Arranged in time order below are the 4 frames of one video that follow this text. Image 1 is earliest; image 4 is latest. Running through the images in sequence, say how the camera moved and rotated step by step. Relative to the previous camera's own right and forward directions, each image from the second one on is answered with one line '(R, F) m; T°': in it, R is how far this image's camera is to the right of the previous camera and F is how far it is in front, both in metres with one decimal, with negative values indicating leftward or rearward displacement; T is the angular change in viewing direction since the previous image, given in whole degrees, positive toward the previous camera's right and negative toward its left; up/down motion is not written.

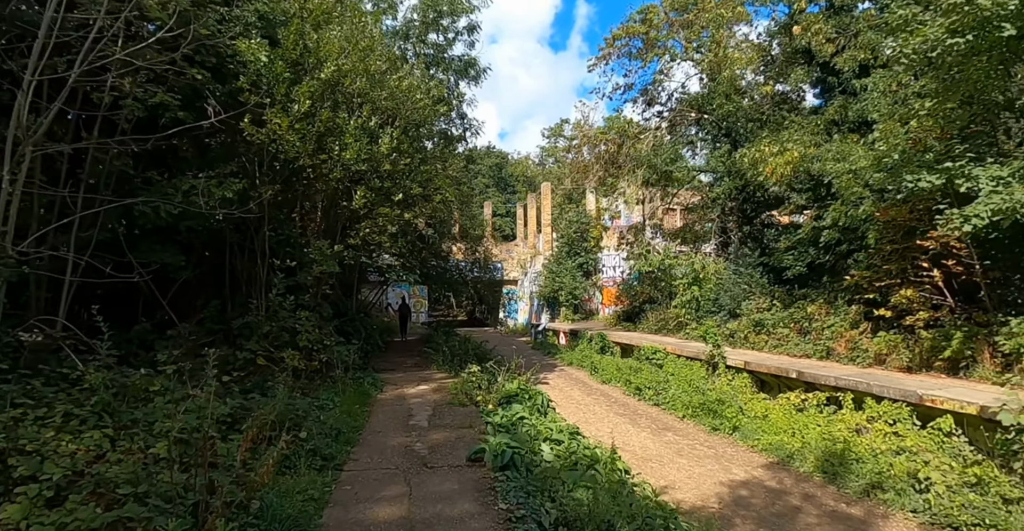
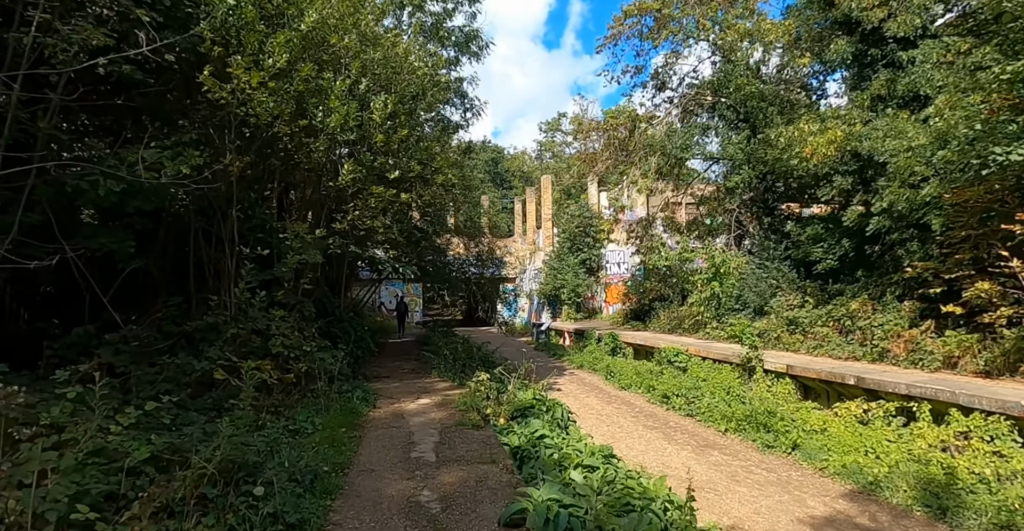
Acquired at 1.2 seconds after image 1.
(-0.4, +1.3) m; +1°
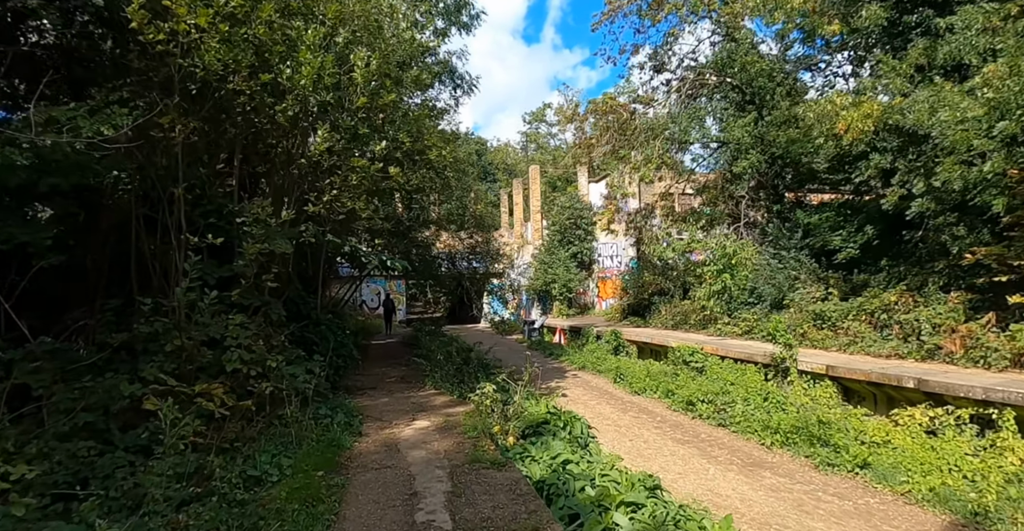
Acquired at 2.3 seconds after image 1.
(-0.4, +1.3) m; +2°
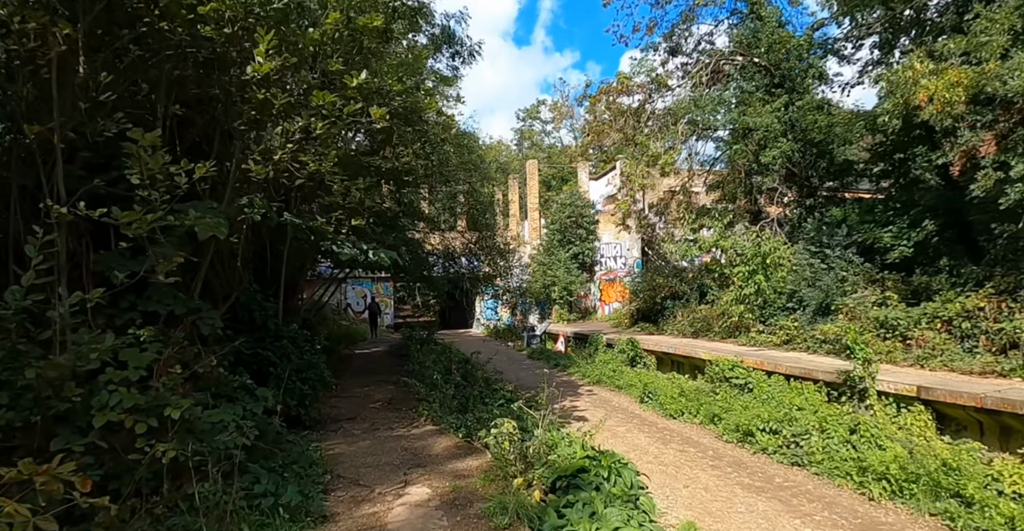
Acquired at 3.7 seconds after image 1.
(-0.4, +1.8) m; +1°
